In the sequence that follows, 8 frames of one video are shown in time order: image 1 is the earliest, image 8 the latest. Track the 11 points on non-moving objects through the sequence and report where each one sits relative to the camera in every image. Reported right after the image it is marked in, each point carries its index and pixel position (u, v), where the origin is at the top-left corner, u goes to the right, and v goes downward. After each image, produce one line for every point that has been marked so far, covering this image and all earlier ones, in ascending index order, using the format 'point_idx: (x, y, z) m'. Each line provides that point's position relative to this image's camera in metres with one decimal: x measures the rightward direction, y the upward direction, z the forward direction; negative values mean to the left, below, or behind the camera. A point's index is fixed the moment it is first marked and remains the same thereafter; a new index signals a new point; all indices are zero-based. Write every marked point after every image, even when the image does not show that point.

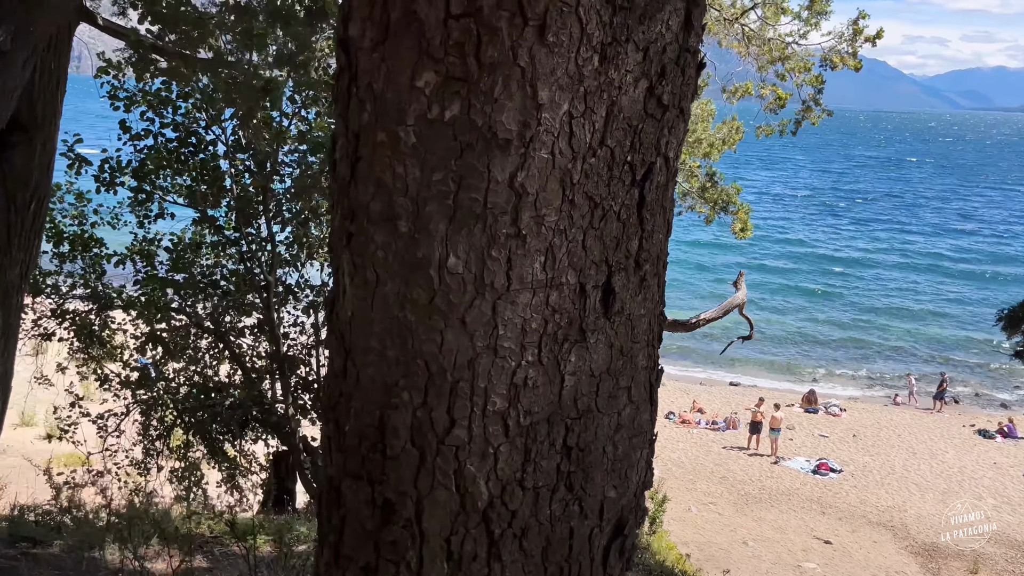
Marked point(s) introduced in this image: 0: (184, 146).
0: (-2.1, +0.9, +5.3) m
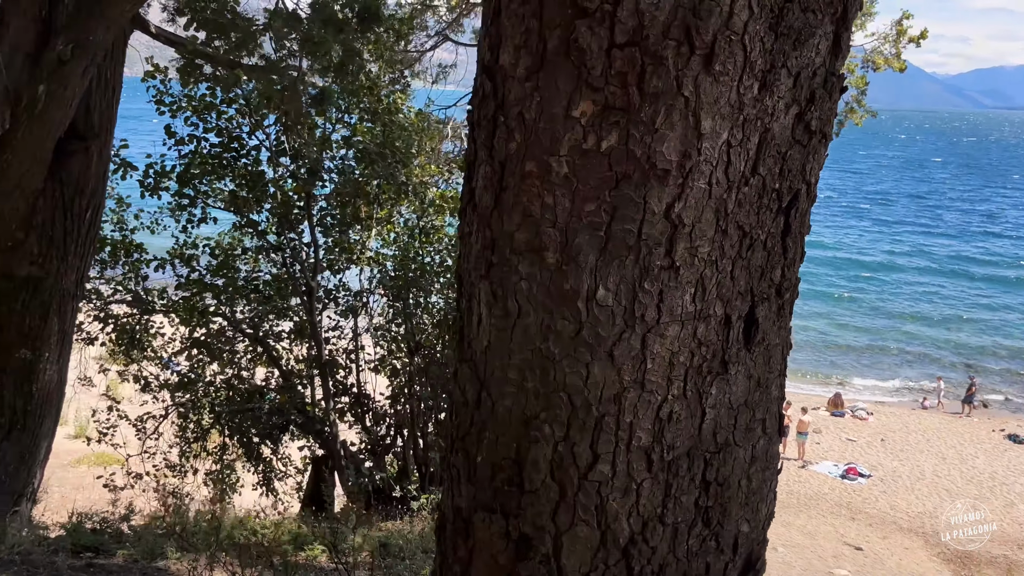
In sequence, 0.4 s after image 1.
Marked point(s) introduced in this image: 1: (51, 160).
0: (-1.8, +0.9, +5.3) m
1: (-1.9, +0.5, +3.4) m
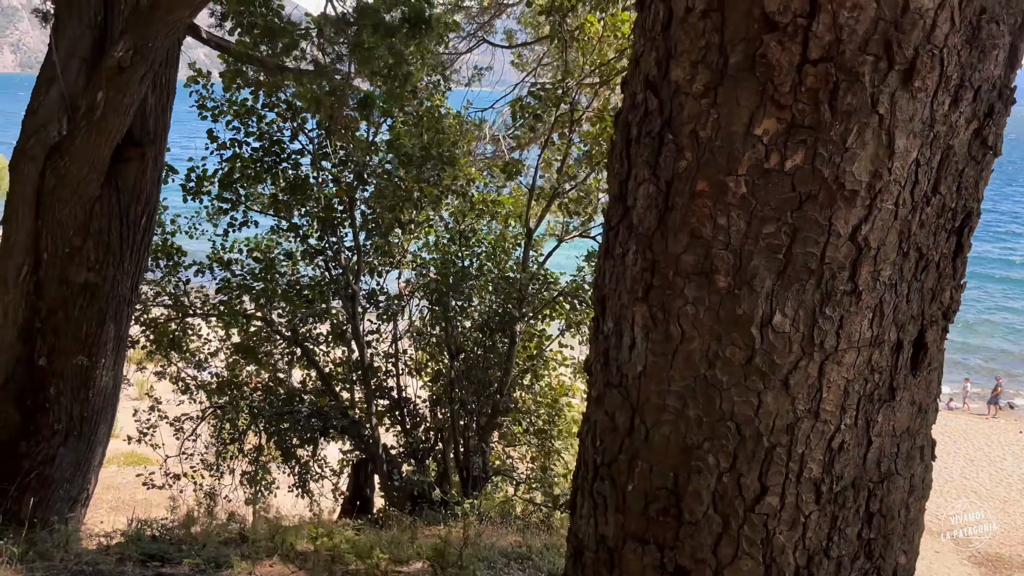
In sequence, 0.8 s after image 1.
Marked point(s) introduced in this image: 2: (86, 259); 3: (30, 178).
0: (-1.6, +0.9, +5.3) m
1: (-1.6, +0.5, +3.4) m
2: (-1.8, +0.1, +3.4) m
3: (-1.9, +0.4, +3.3) m
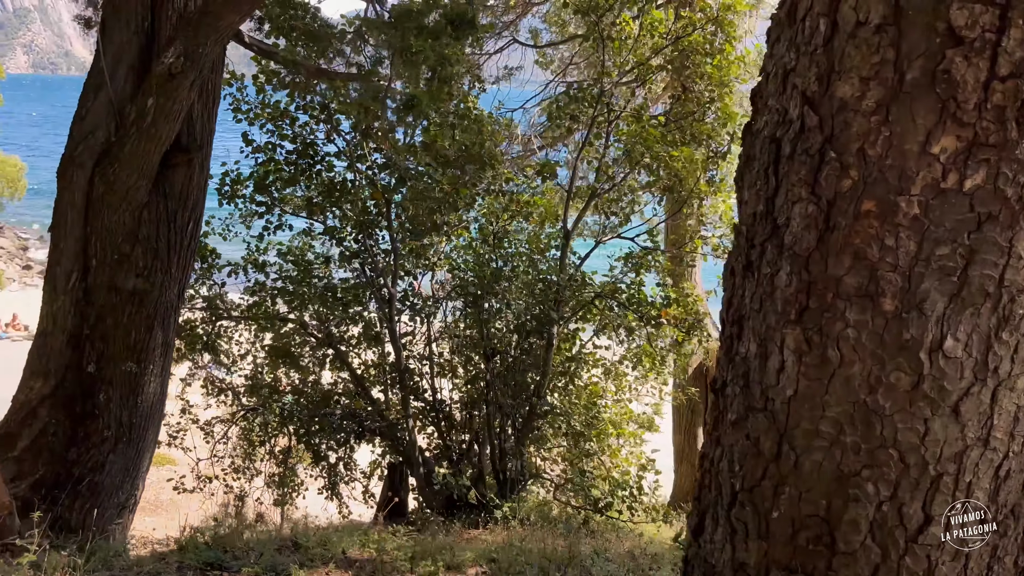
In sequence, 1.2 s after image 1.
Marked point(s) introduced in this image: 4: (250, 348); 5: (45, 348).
0: (-1.3, +0.8, +5.3) m
1: (-1.4, +0.5, +3.4) m
2: (-1.6, +0.1, +3.4) m
3: (-1.7, +0.4, +3.3) m
4: (-2.0, -0.5, +6.2) m
5: (-1.9, -0.2, +3.4) m
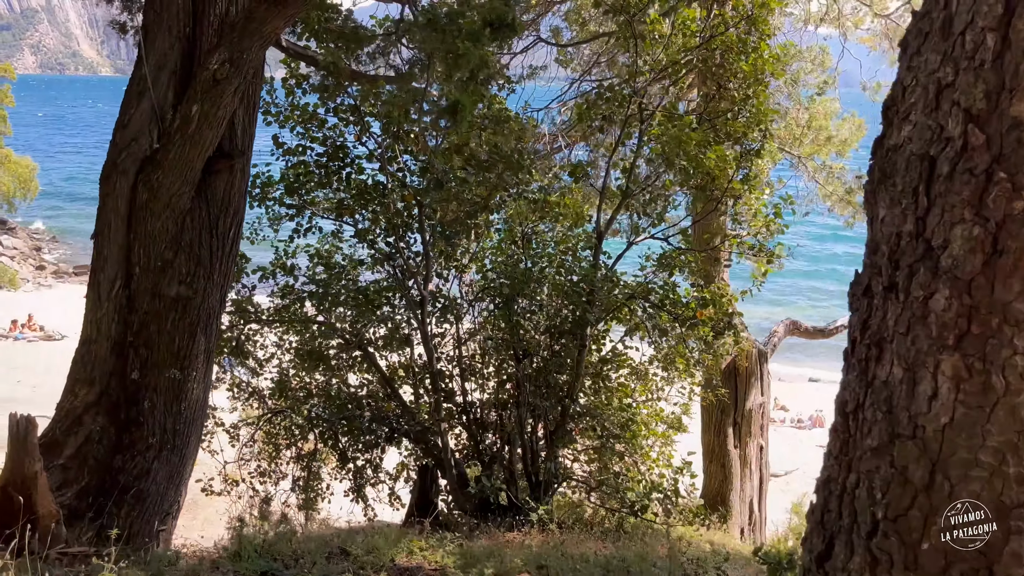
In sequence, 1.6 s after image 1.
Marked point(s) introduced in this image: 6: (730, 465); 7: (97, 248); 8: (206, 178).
0: (-1.1, +0.8, +5.3) m
1: (-1.3, +0.4, +3.3) m
2: (-1.4, +0.1, +3.4) m
3: (-1.5, +0.4, +3.3) m
4: (-1.8, -0.5, +6.2) m
5: (-1.7, -0.3, +3.4) m
6: (+1.5, -1.3, +5.9) m
7: (-1.7, +0.2, +3.4) m
8: (-1.2, +0.5, +3.4) m
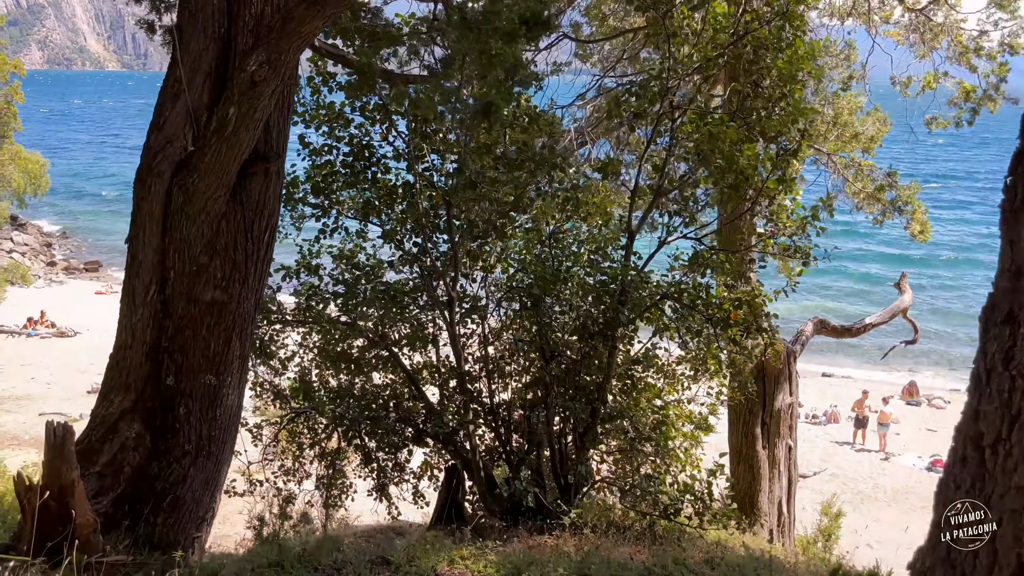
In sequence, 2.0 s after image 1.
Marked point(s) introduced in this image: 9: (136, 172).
0: (-1.0, +0.8, +5.2) m
1: (-1.1, +0.4, +3.3) m
2: (-1.2, 0.0, +3.3) m
3: (-1.4, +0.4, +3.2) m
4: (-1.6, -0.5, +6.2) m
5: (-1.6, -0.3, +3.3) m
6: (+1.7, -1.3, +5.8) m
7: (-1.5, +0.1, +3.3) m
8: (-1.1, +0.4, +3.3) m
9: (-1.5, +0.5, +3.3) m
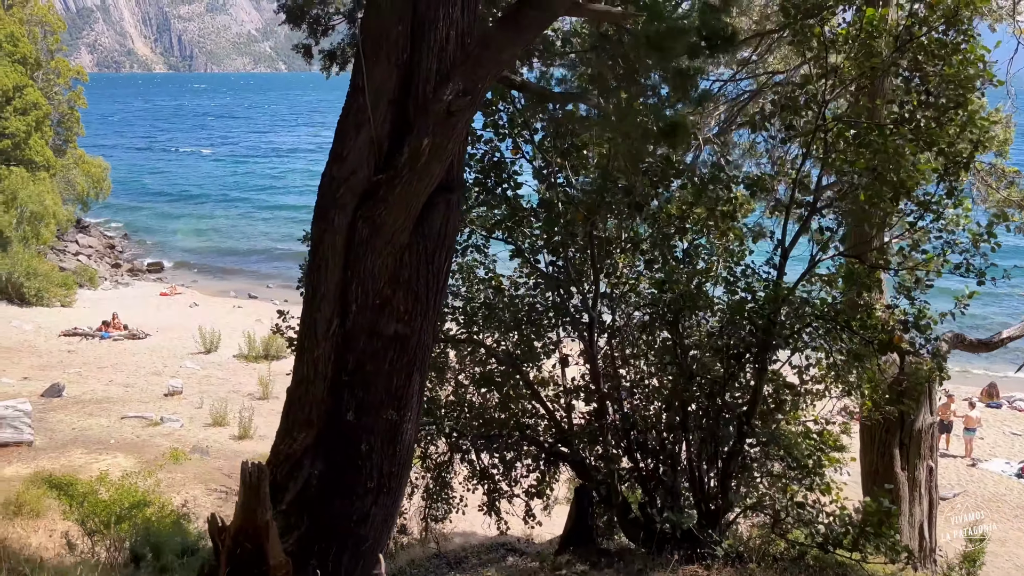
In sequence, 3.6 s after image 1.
0: (-0.1, +0.7, +5.1) m
1: (-0.4, +0.3, +3.2) m
2: (-0.5, -0.1, +3.2) m
3: (-0.6, +0.2, +3.2) m
4: (-0.7, -0.6, +6.1) m
5: (-0.8, -0.4, +3.3) m
6: (+2.6, -1.4, +5.6) m
7: (-0.8, 0.0, +3.2) m
8: (-0.3, +0.3, +3.2) m
9: (-0.8, +0.3, +3.2) m
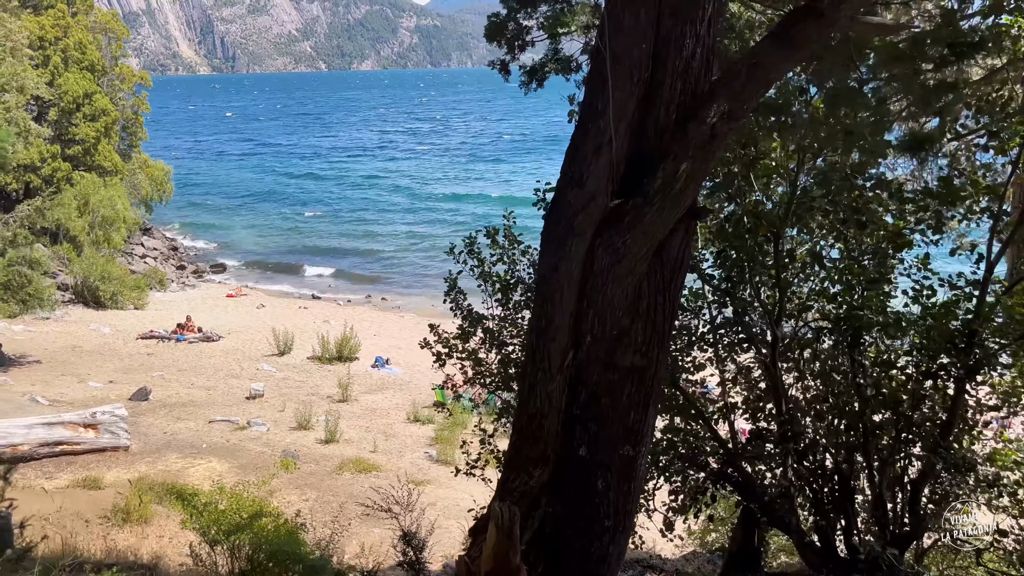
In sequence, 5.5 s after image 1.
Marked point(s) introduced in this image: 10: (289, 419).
0: (+0.9, +0.6, +4.9) m
1: (+0.5, +0.2, +3.0) m
2: (+0.5, -0.2, +3.1) m
3: (+0.3, +0.1, +3.0) m
4: (+0.4, -0.7, +6.0) m
5: (+0.1, -0.5, +3.1) m
6: (+3.7, -1.4, +5.3) m
7: (+0.1, -0.1, +3.1) m
8: (+0.6, +0.2, +3.1) m
9: (+0.2, +0.2, +3.1) m
10: (-4.3, -2.5, +15.9) m
